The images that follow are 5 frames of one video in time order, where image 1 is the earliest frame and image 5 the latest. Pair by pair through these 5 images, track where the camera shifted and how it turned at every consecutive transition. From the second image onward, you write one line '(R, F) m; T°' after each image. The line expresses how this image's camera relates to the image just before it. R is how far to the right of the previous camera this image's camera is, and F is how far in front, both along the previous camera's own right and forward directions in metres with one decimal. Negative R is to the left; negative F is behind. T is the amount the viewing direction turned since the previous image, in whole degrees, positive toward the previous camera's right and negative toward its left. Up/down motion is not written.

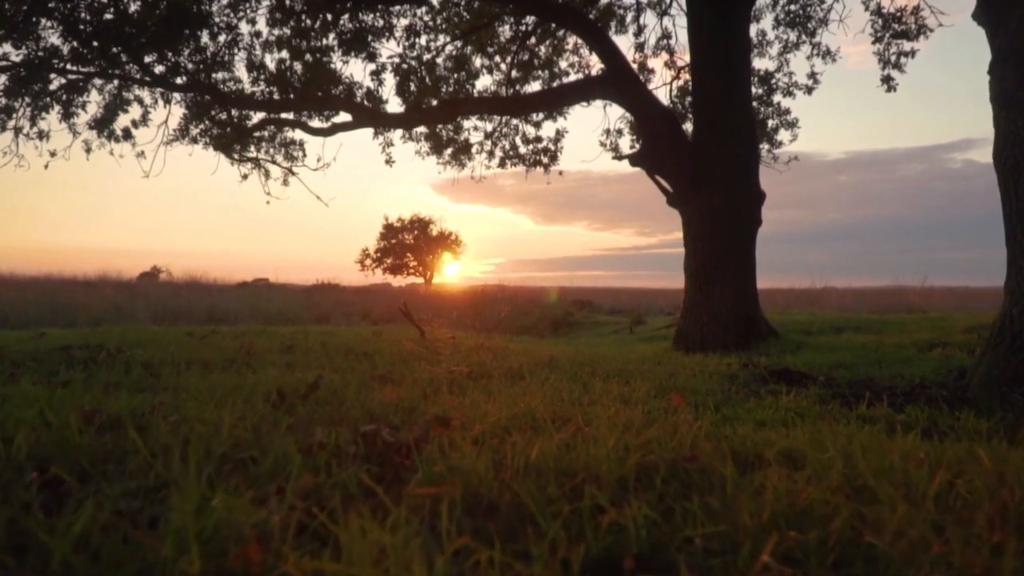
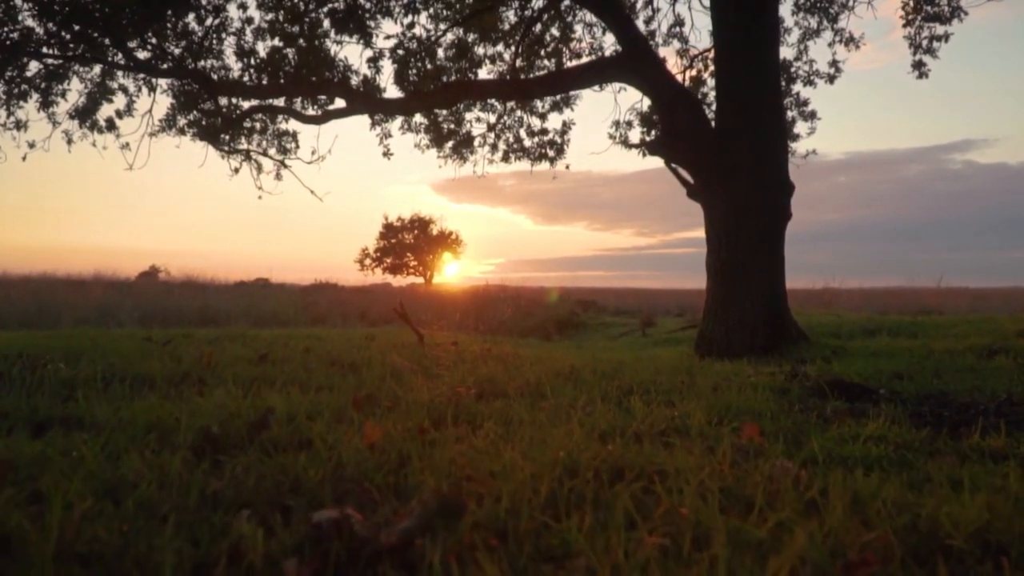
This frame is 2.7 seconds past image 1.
(-0.1, +1.2) m; 0°
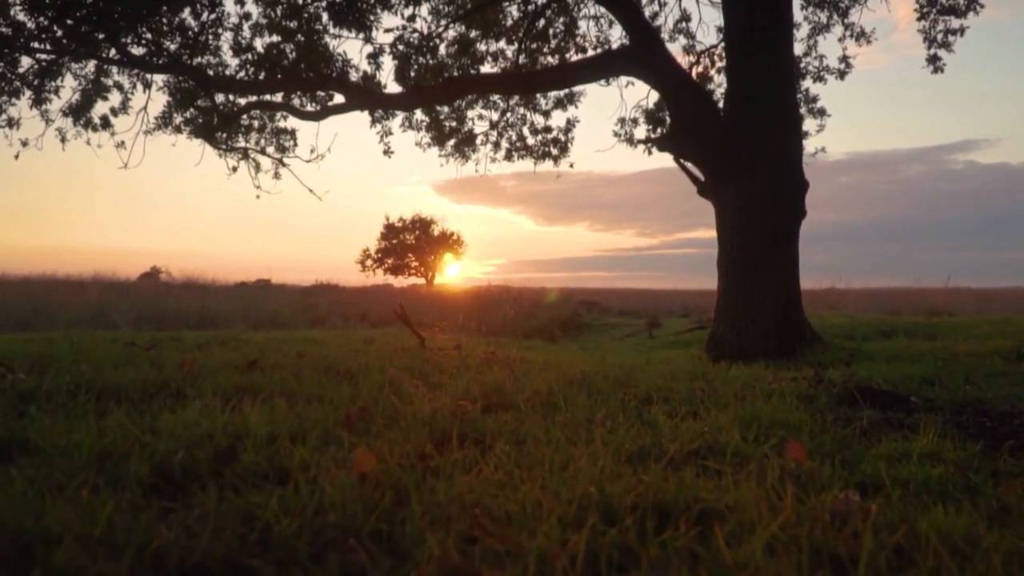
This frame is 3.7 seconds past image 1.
(0.0, +0.5) m; 0°
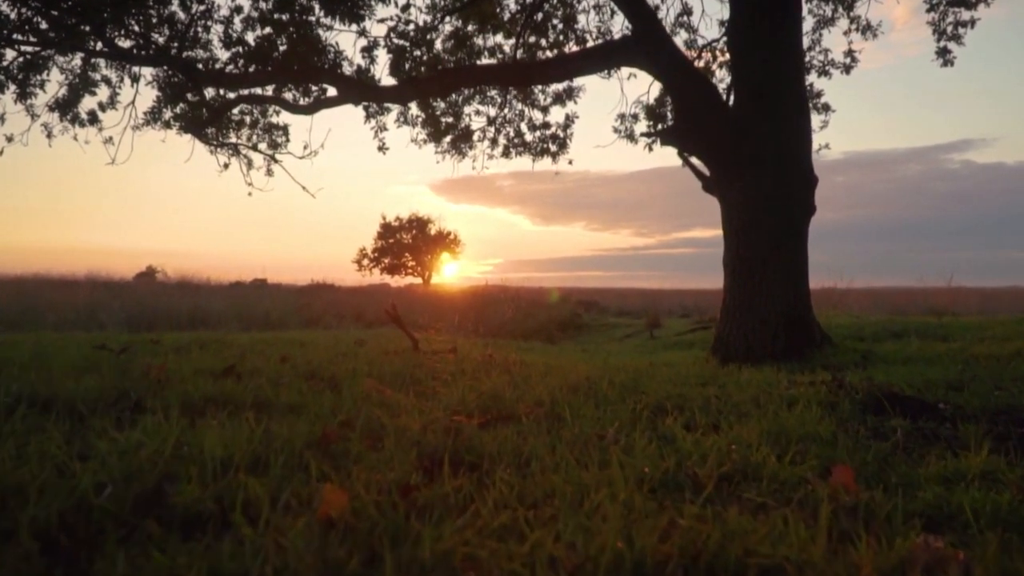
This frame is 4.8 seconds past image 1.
(0.0, +0.5) m; 0°
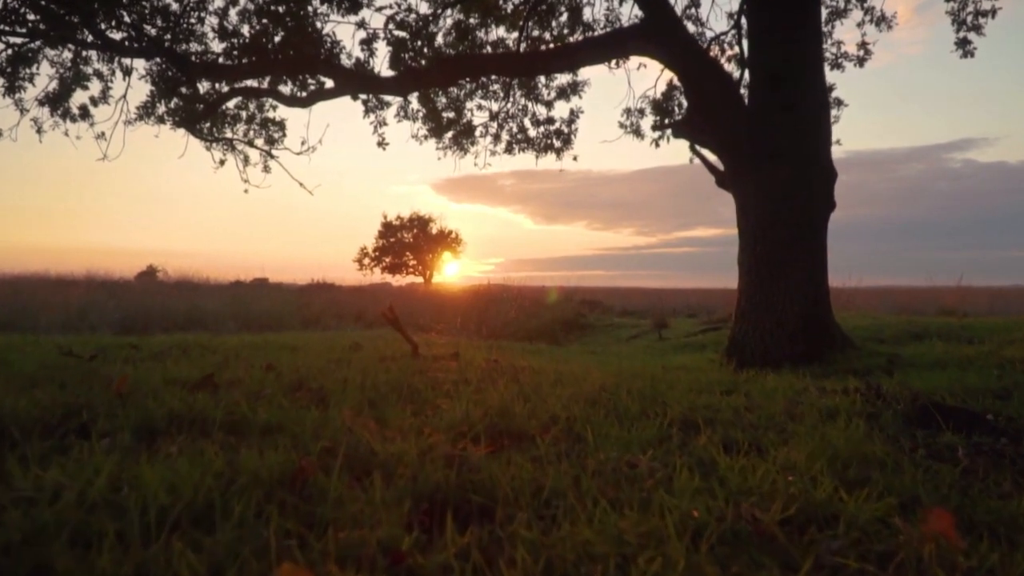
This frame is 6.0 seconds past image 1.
(0.0, +0.6) m; 0°
